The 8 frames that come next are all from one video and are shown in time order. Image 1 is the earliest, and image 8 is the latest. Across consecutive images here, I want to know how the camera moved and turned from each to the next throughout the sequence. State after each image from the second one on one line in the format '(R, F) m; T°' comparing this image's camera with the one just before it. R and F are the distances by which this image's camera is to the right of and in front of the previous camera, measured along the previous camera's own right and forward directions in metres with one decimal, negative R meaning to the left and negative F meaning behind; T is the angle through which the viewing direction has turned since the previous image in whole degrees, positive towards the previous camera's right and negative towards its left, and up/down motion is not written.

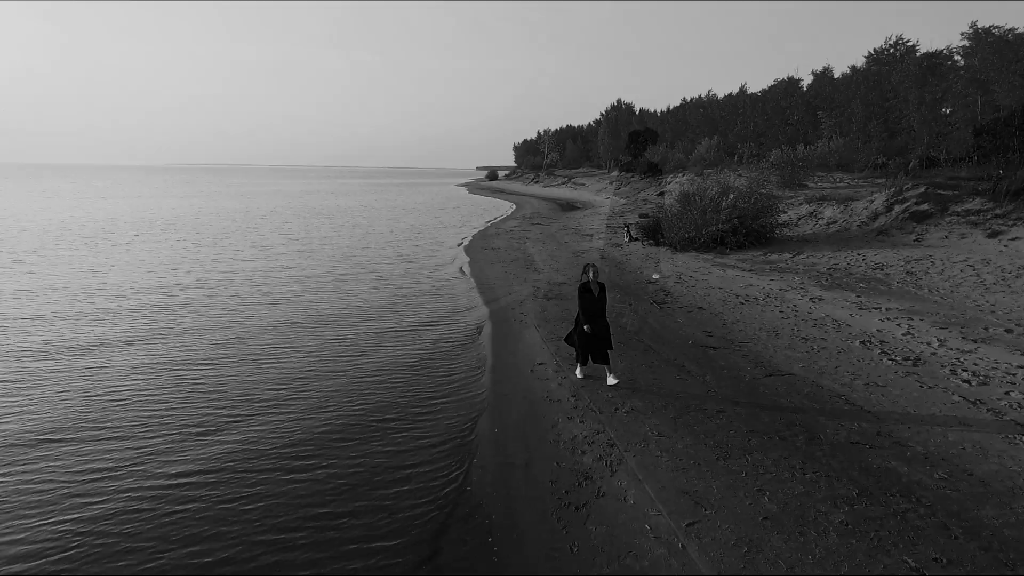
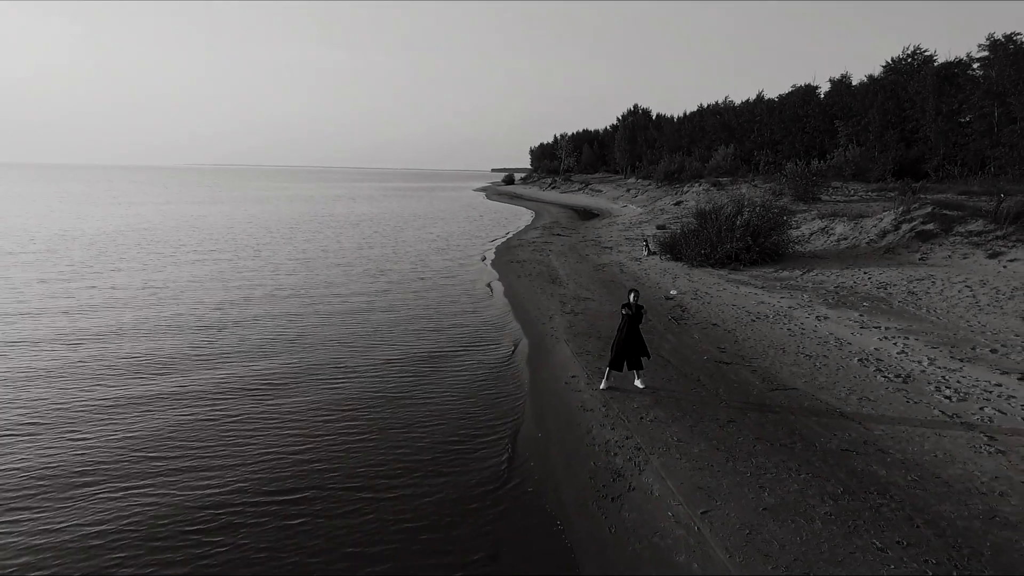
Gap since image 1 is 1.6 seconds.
(-0.3, -1.1) m; -1°
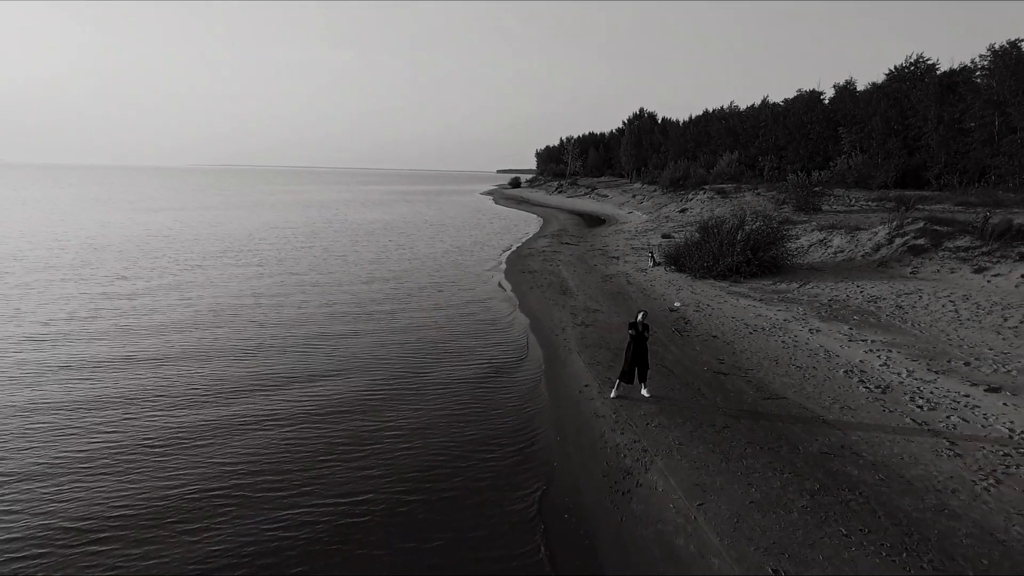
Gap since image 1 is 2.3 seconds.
(-0.2, -1.0) m; 0°
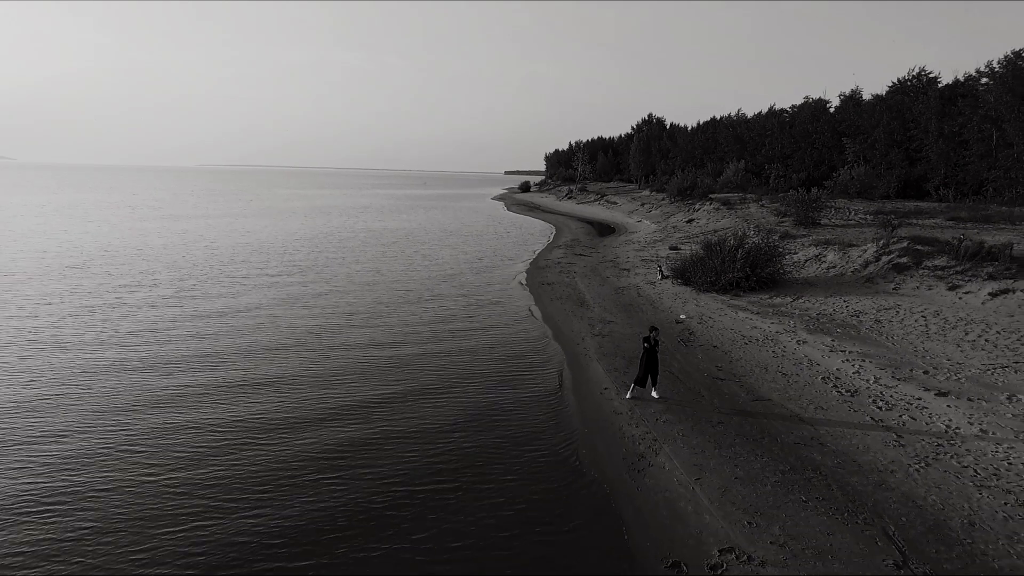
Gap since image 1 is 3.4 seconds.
(-0.5, -2.0) m; -1°
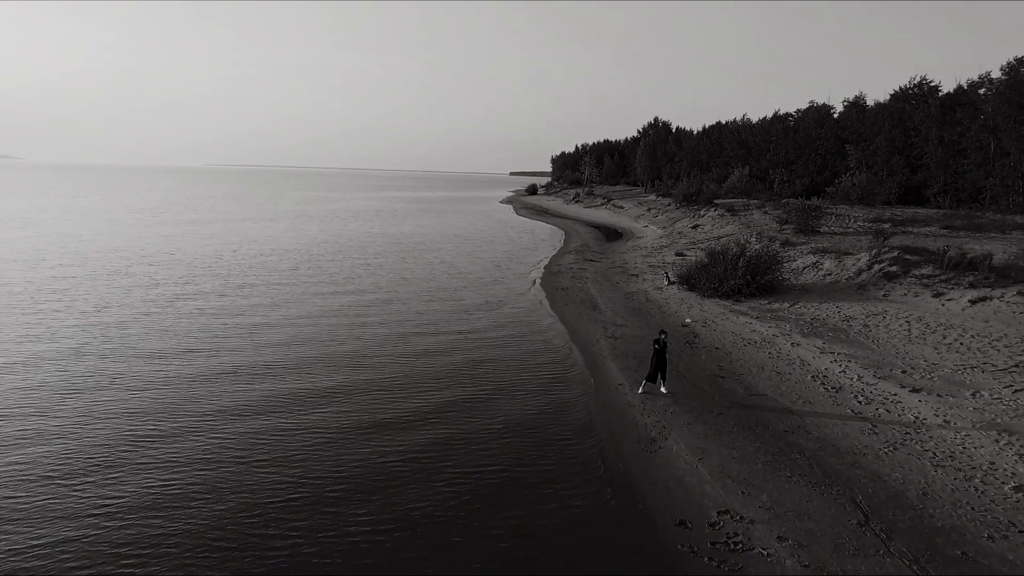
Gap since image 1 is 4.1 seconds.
(-0.5, -1.6) m; 0°
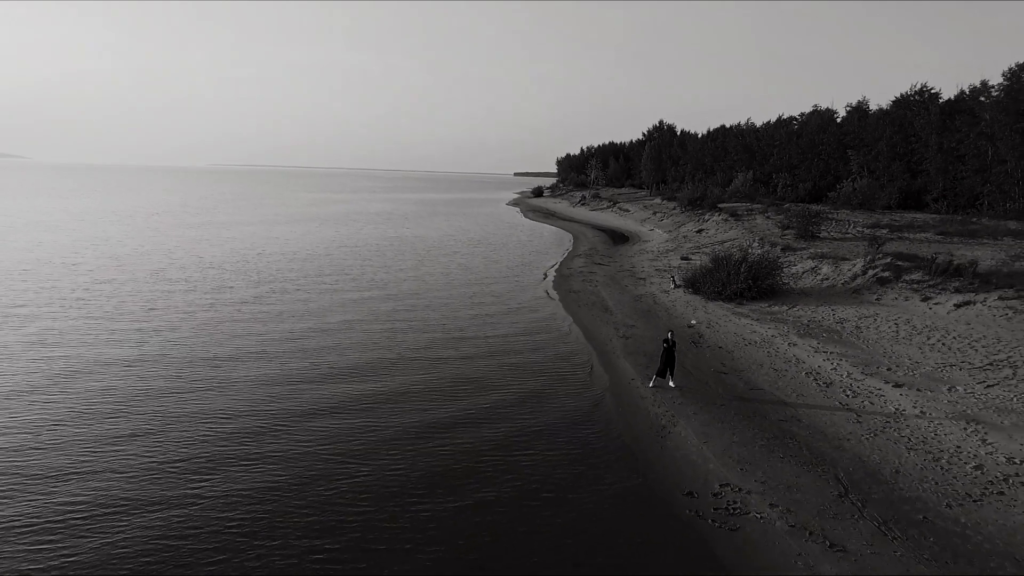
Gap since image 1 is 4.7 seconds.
(-0.5, -1.5) m; 0°
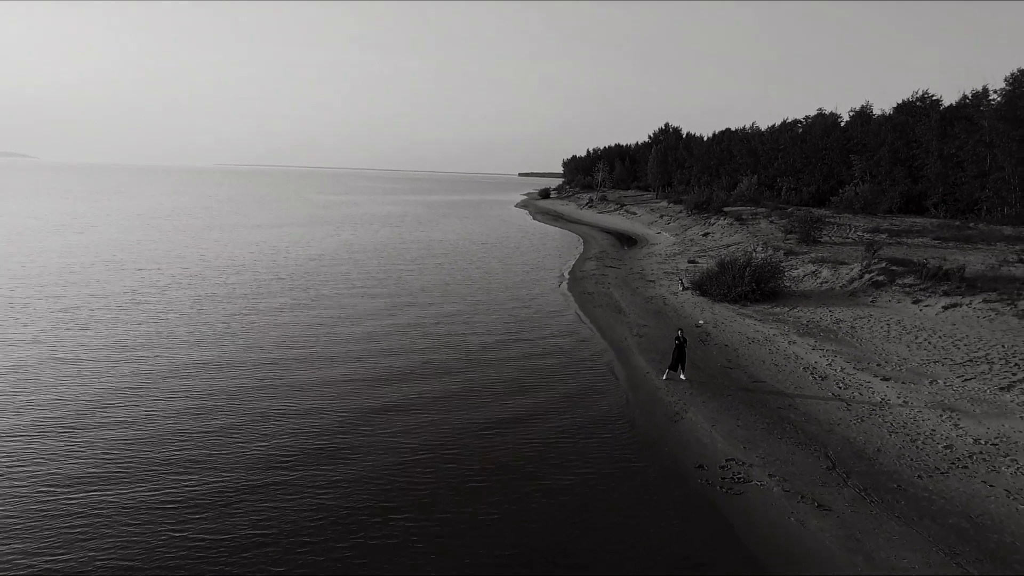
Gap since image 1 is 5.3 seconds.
(-0.6, -1.7) m; 0°
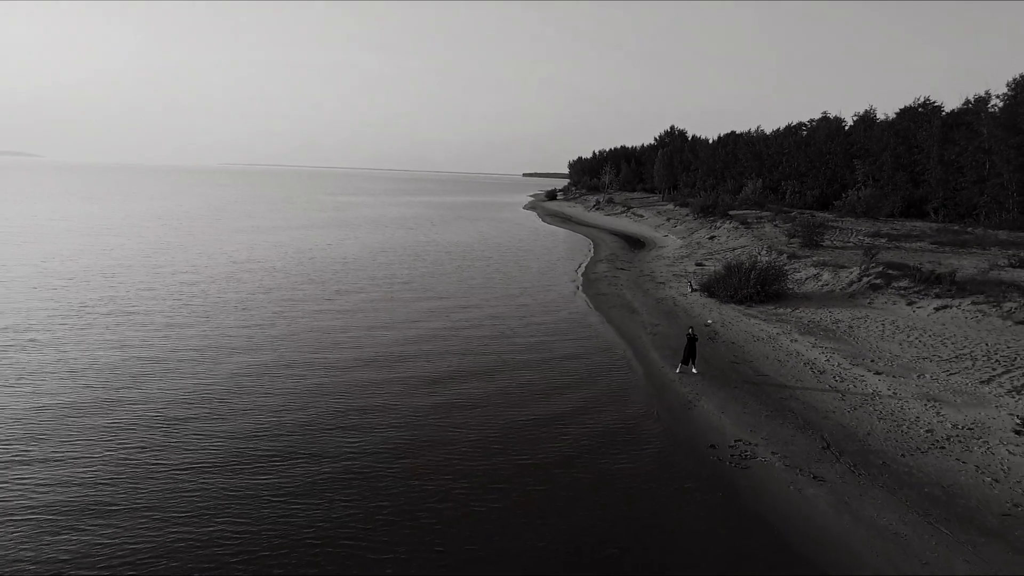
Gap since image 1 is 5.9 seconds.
(-0.7, -1.7) m; 0°
